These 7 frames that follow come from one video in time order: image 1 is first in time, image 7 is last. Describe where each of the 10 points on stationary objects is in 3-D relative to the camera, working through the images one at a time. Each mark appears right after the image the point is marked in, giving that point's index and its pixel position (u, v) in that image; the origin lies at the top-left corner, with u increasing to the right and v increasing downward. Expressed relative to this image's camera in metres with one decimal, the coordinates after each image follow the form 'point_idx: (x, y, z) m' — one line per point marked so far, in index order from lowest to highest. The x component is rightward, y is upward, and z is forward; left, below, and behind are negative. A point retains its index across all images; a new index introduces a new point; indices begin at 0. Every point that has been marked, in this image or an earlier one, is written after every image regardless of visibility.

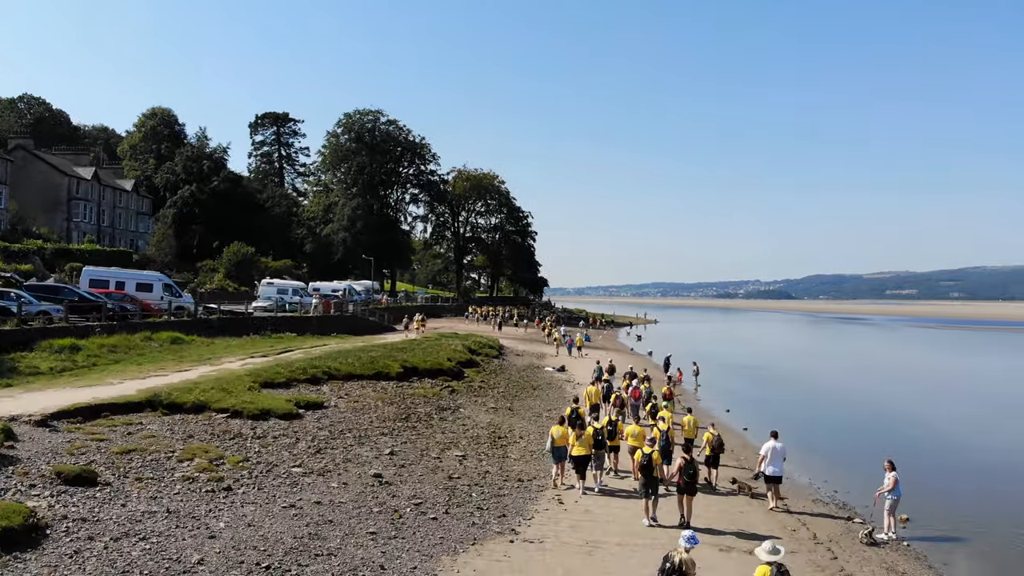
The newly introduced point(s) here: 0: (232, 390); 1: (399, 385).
0: (-6.9, -2.6, +16.3) m
1: (-3.4, -2.9, +19.8) m
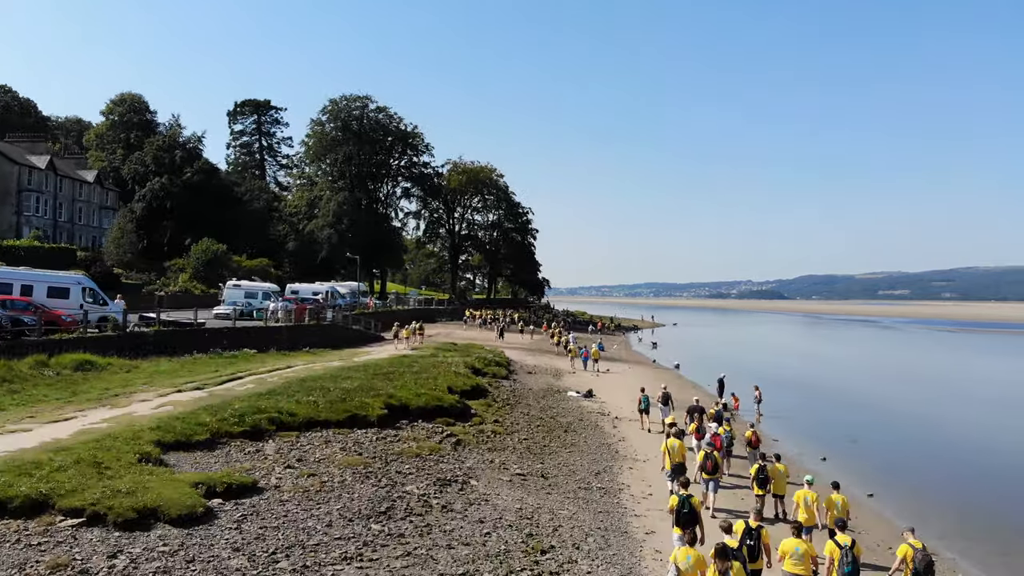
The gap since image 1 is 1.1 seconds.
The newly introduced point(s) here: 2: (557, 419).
0: (-6.2, -2.8, +10.2) m
1: (-2.7, -3.1, +13.7) m
2: (+1.3, -3.7, +18.5) m
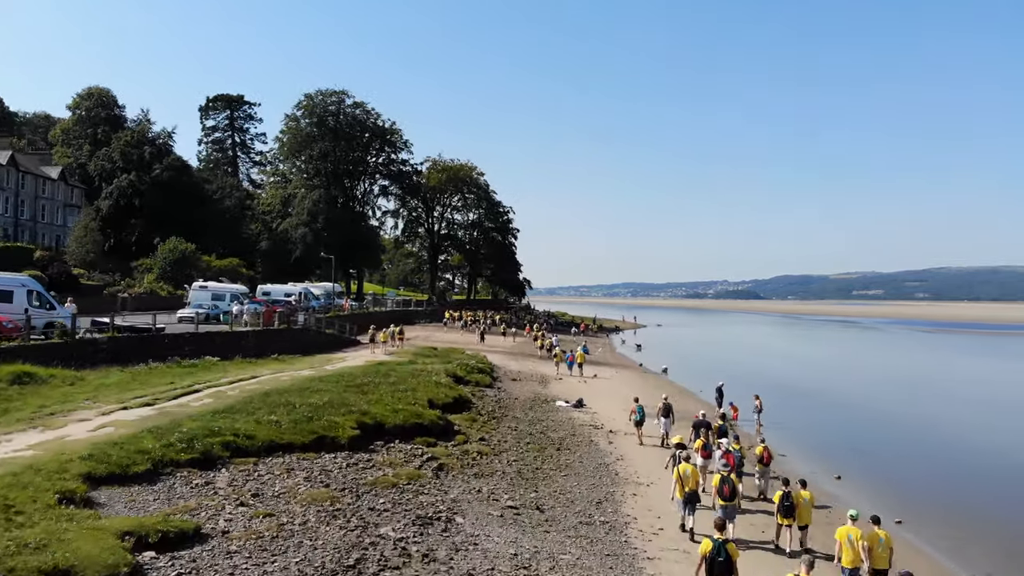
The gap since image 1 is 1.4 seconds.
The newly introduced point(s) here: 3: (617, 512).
0: (-6.3, -2.9, +8.4) m
1: (-2.9, -3.2, +12.1) m
2: (+0.9, -3.8, +16.9) m
3: (+1.8, -3.9, +11.4) m
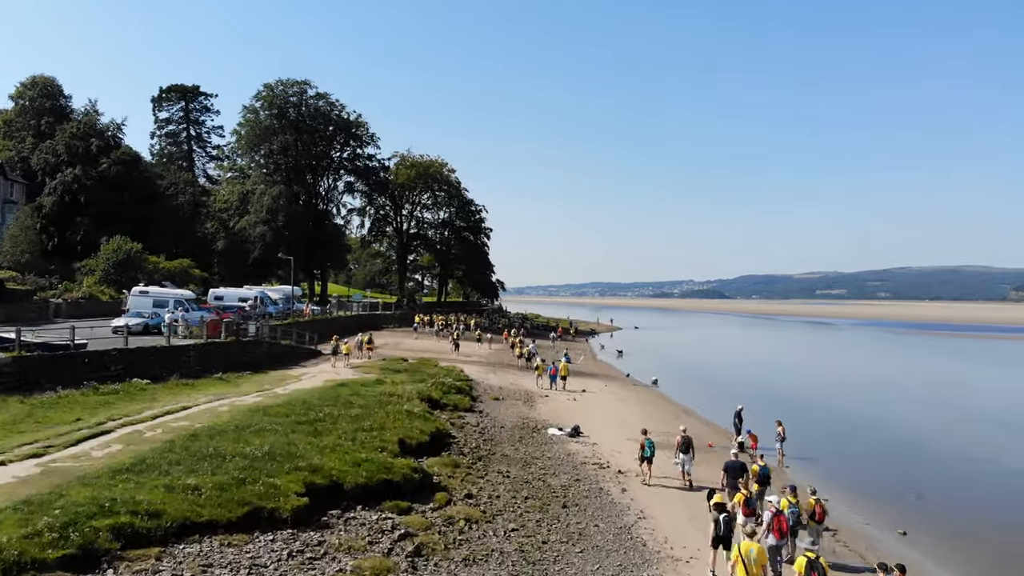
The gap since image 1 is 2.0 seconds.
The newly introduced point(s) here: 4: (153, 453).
0: (-6.1, -3.2, +5.0) m
1: (-2.9, -3.5, +8.8) m
2: (+0.7, -4.1, +13.8) m
3: (+1.9, -4.2, +8.4) m
4: (-6.4, -2.9, +11.8) m
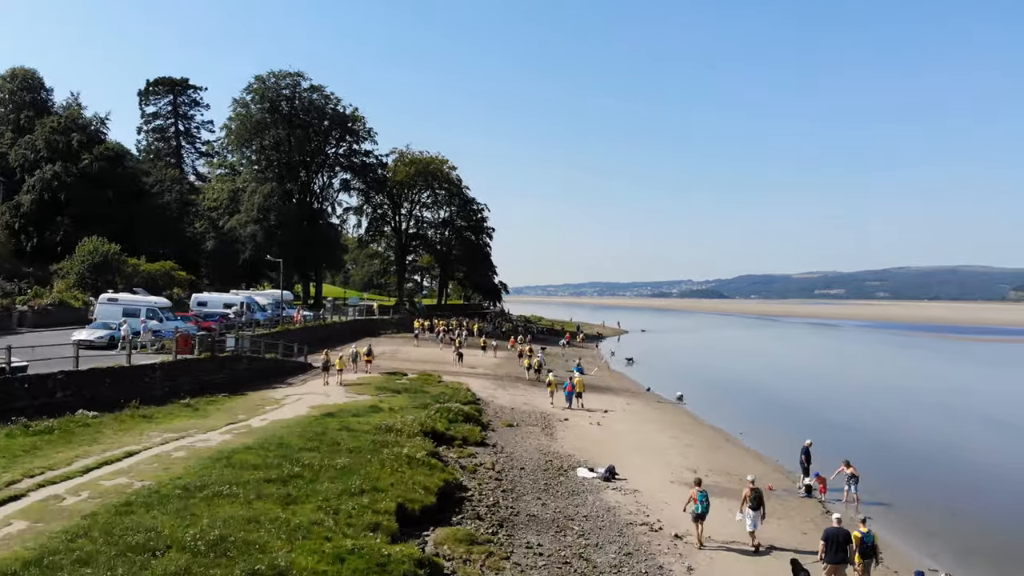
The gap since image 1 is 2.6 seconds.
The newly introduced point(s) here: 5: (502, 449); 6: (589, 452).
0: (-5.5, -3.5, +1.7) m
1: (-2.3, -3.8, +5.5) m
2: (+1.3, -4.4, +10.6) m
3: (+2.4, -4.5, +5.1) m
4: (-5.8, -3.2, +8.5) m
5: (-0.3, -4.3, +17.5) m
6: (+2.2, -4.7, +19.2) m
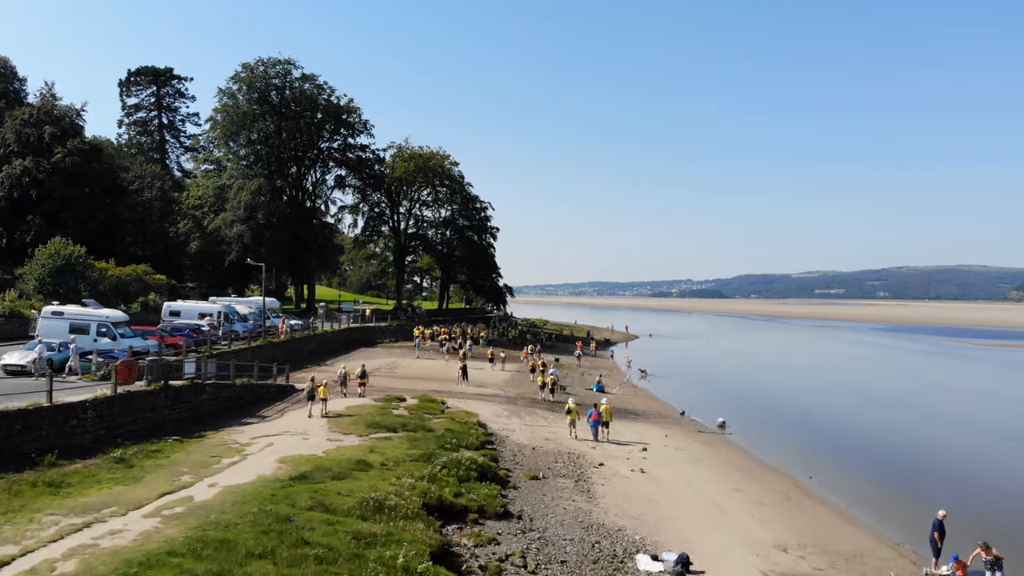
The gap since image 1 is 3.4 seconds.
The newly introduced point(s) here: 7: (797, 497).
0: (-4.8, -3.9, -2.6) m
1: (-1.7, -4.3, +1.1) m
2: (+1.9, -4.8, +6.2) m
3: (+3.1, -4.9, +0.8) m
4: (-5.2, -3.7, +4.1) m
5: (+0.4, -4.7, +13.1) m
6: (+2.9, -5.1, +14.8) m
7: (+7.9, -5.7, +18.4) m
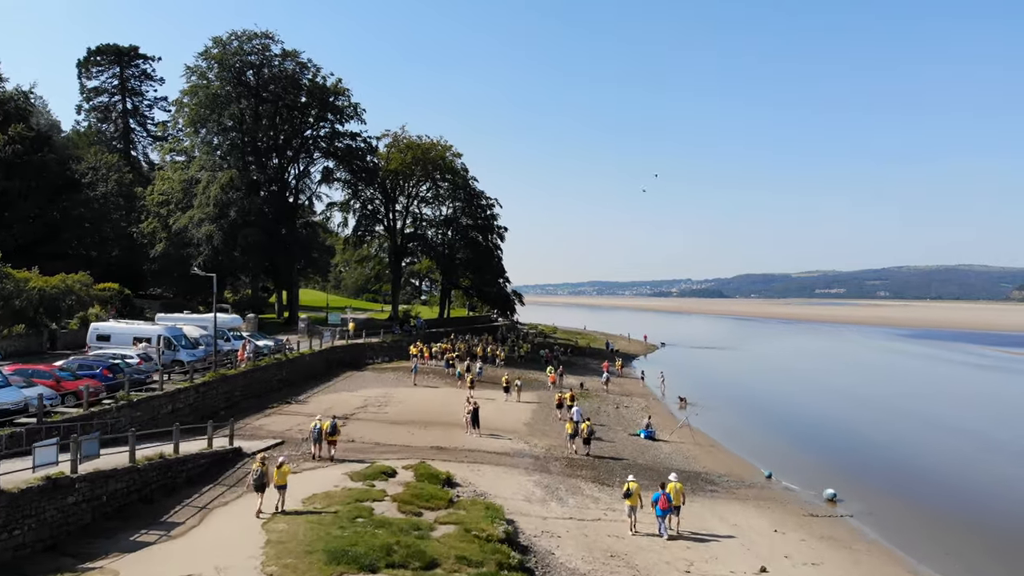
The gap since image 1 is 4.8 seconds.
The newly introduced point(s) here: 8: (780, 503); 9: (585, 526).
0: (-3.8, -4.7, -10.3) m
1: (-0.7, -5.0, -6.5) m
2: (+2.9, -5.5, -1.4) m
3: (+4.1, -5.7, -6.8) m
4: (-4.2, -4.4, -3.5) m
5: (+1.4, -5.4, +5.5) m
6: (+3.9, -5.9, +7.2) m
7: (+8.9, -6.4, +10.9) m
8: (+8.1, -6.4, +19.9) m
9: (+1.7, -5.7, +16.1) m
